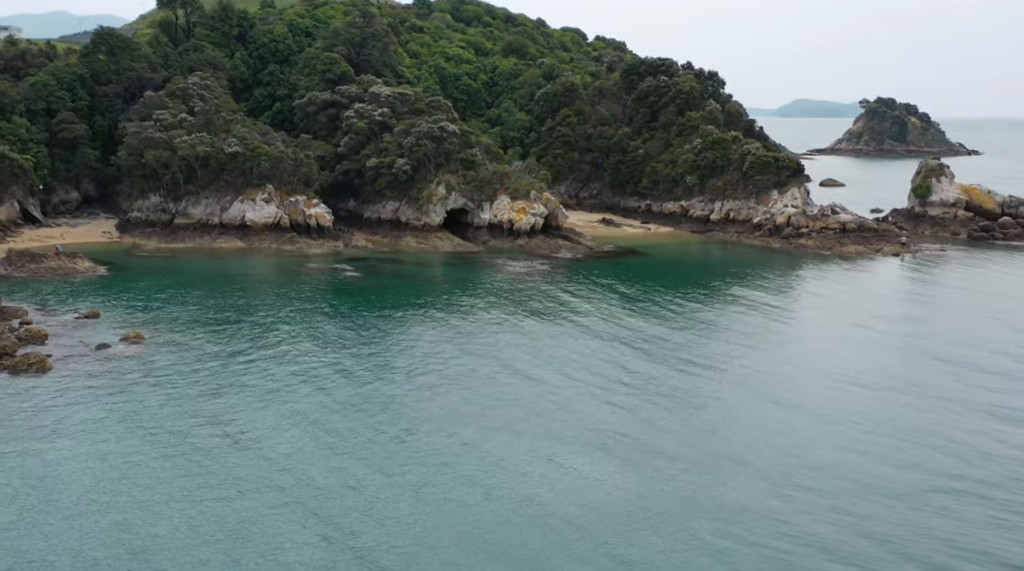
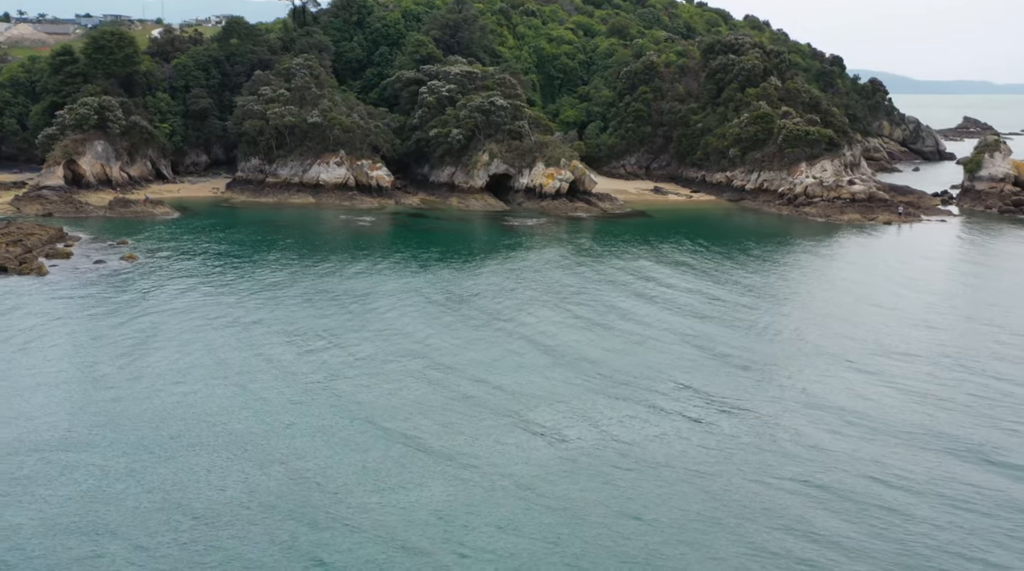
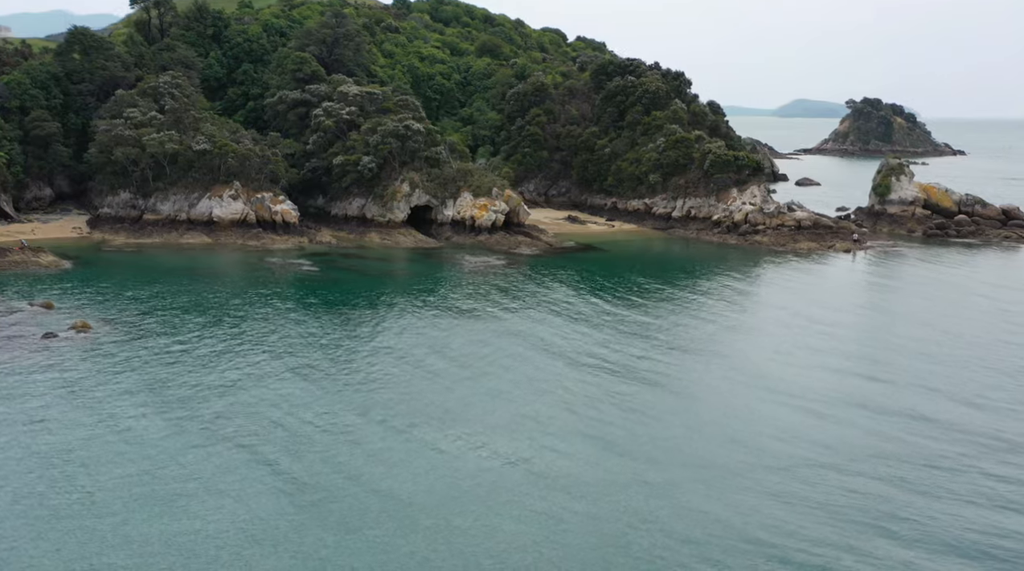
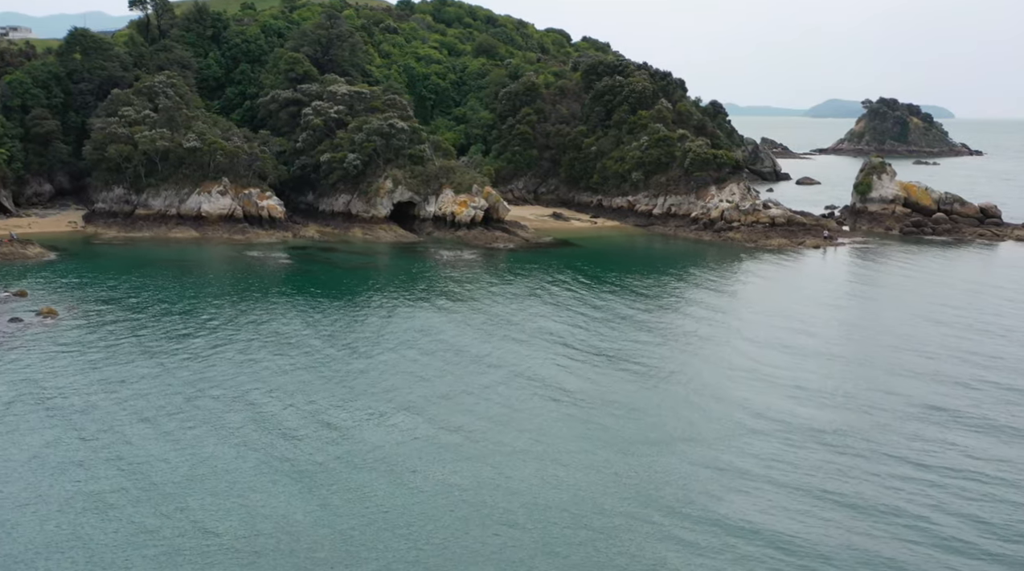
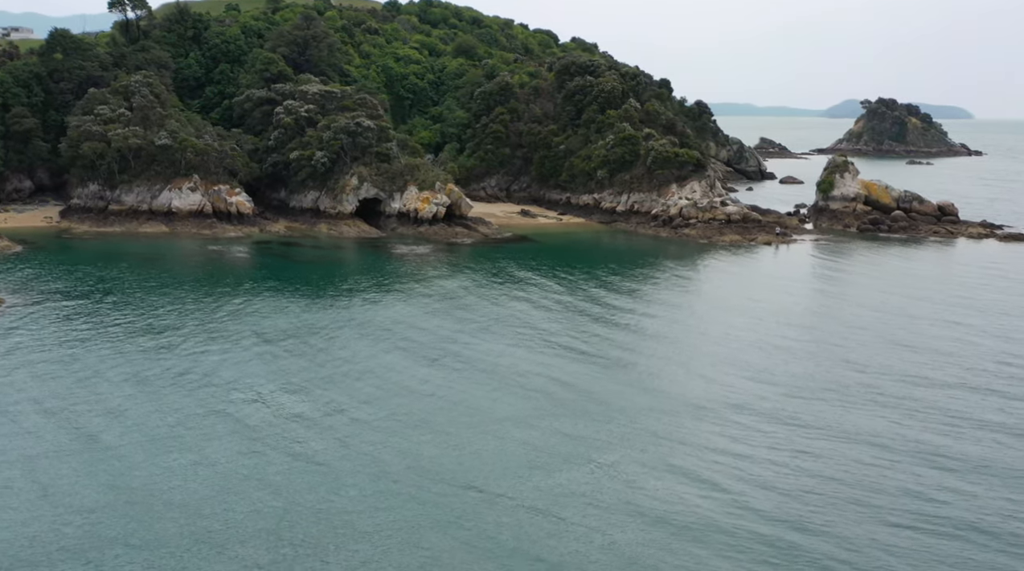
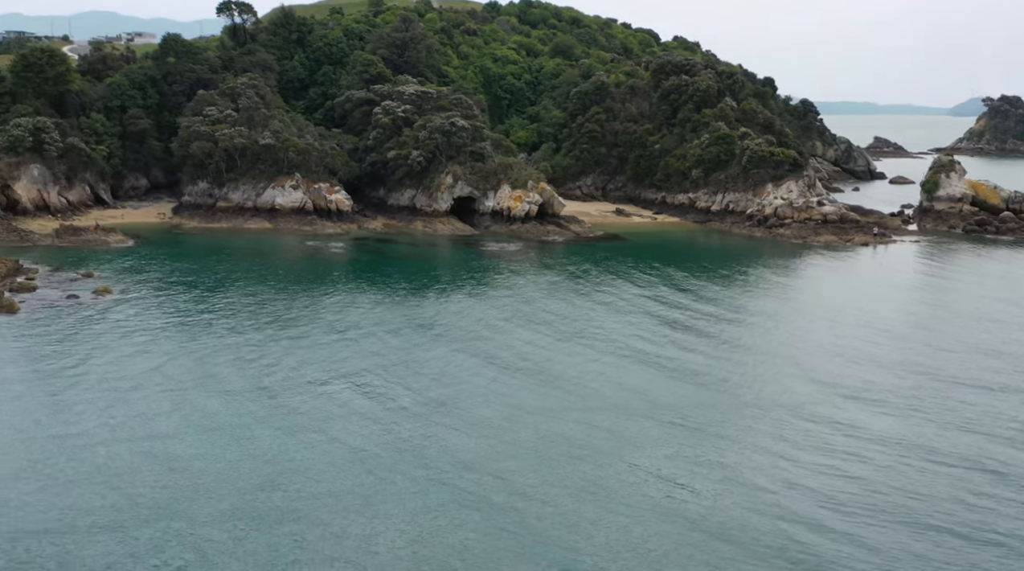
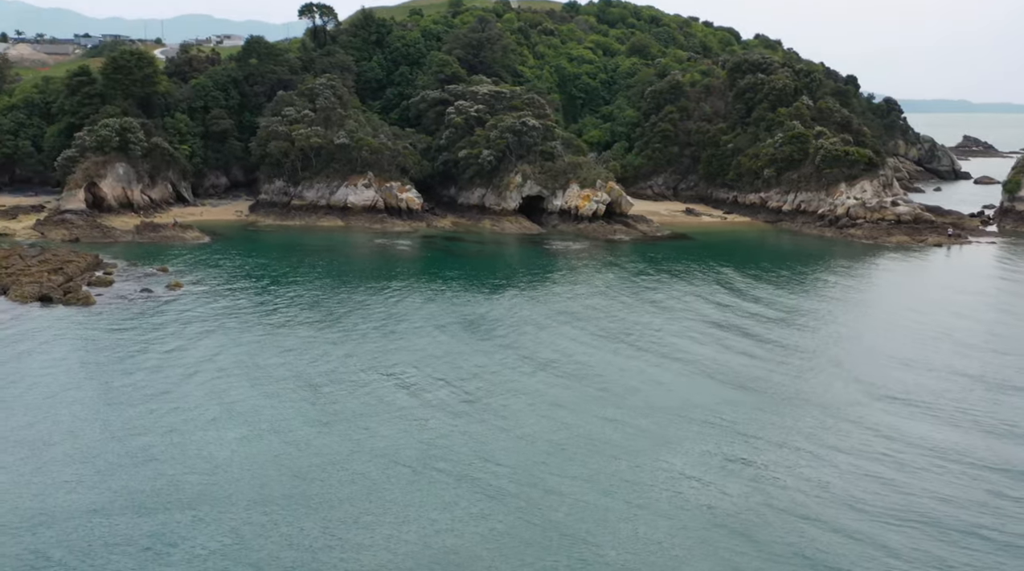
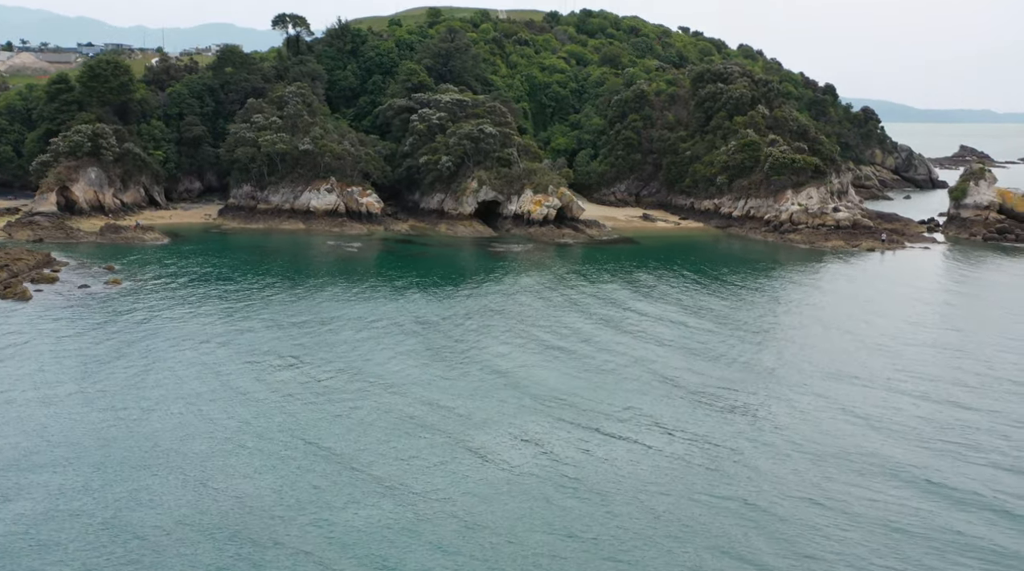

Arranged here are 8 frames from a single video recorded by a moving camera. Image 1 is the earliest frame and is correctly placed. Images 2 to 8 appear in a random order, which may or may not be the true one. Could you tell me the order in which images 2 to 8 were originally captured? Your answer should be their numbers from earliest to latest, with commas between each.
3, 4, 5, 6, 7, 2, 8
